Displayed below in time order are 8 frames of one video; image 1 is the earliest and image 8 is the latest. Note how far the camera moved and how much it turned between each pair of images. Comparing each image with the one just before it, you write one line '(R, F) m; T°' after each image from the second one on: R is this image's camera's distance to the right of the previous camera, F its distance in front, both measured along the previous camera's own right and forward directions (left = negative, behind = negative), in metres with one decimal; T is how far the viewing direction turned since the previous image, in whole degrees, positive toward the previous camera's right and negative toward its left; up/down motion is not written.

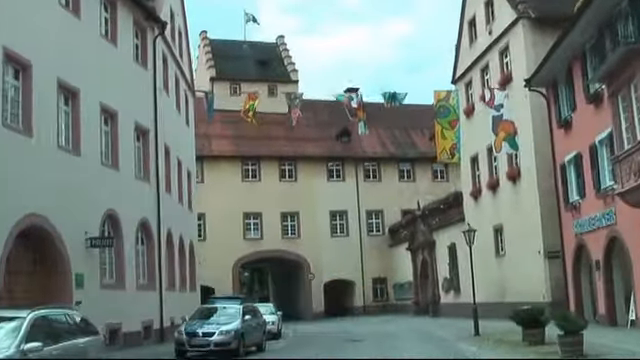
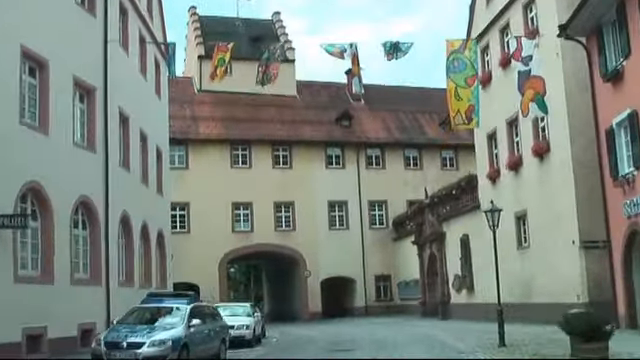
(+0.5, +4.7) m; 0°
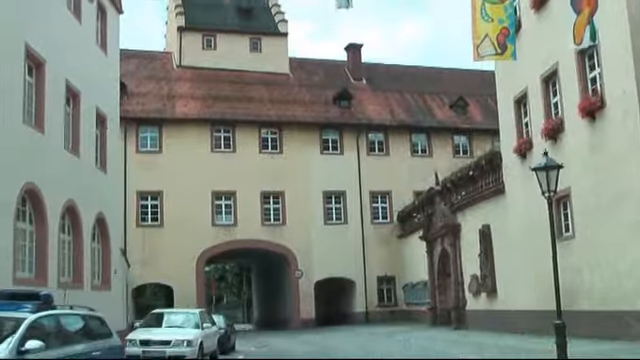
(+0.6, +5.9) m; 0°
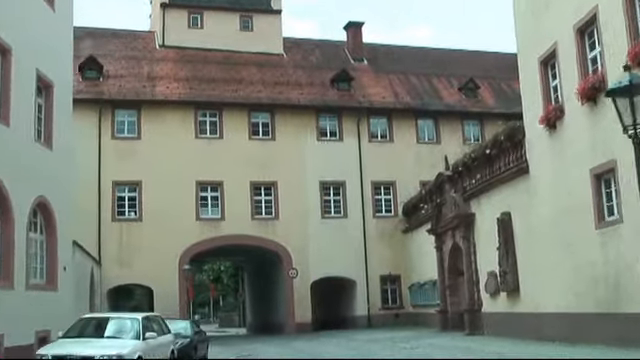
(+0.4, +3.8) m; 0°
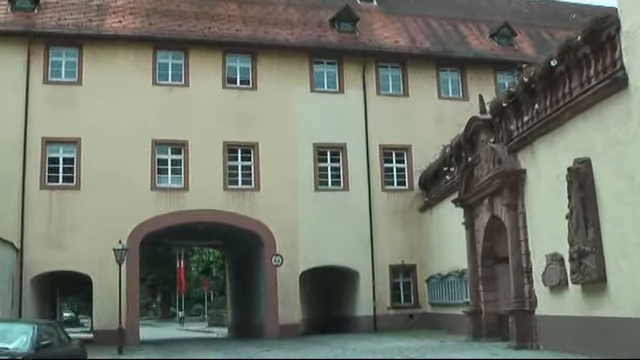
(+0.7, +8.0) m; -1°
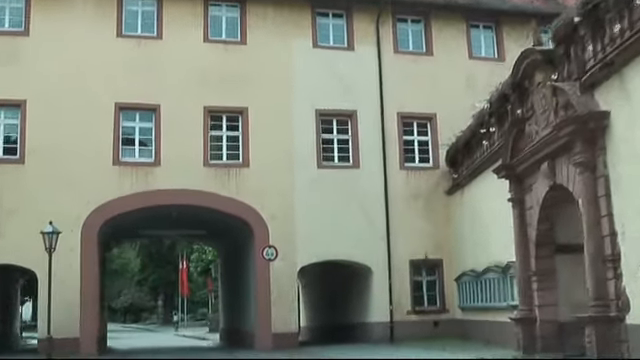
(+0.4, +5.3) m; -1°
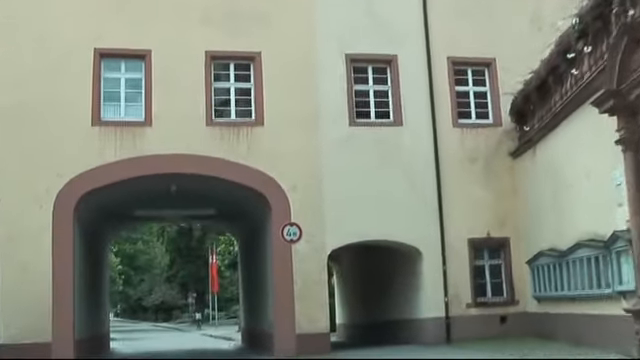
(+0.1, +4.5) m; -2°
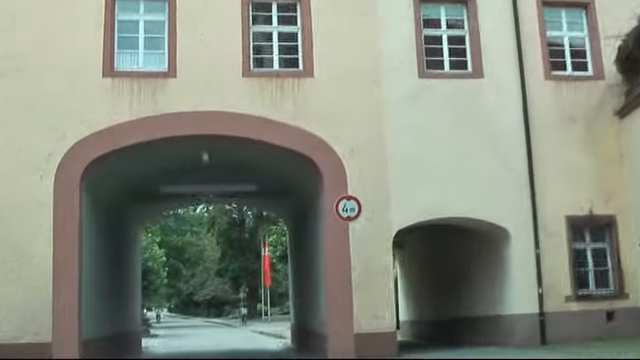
(-0.1, +3.3) m; -3°
